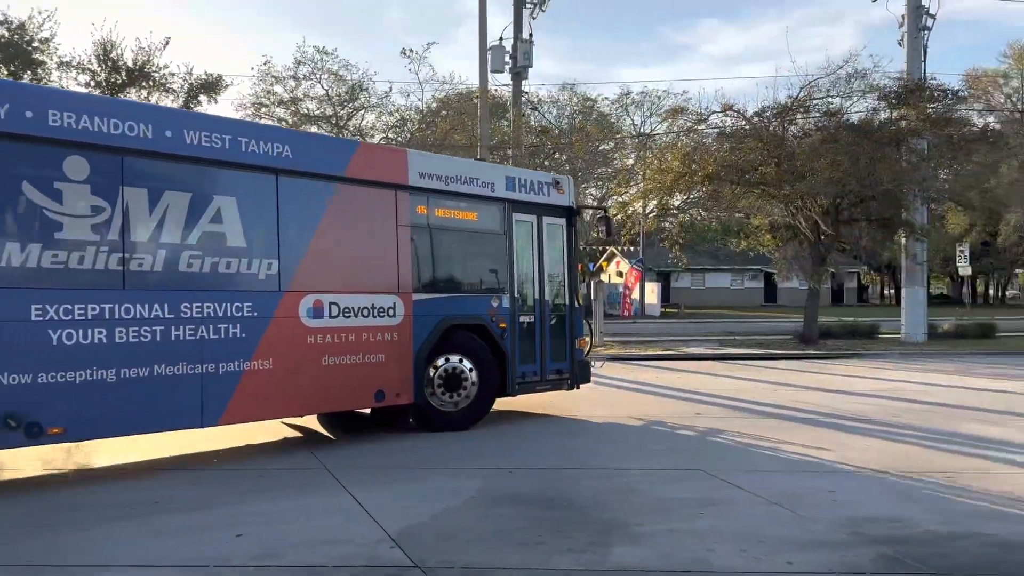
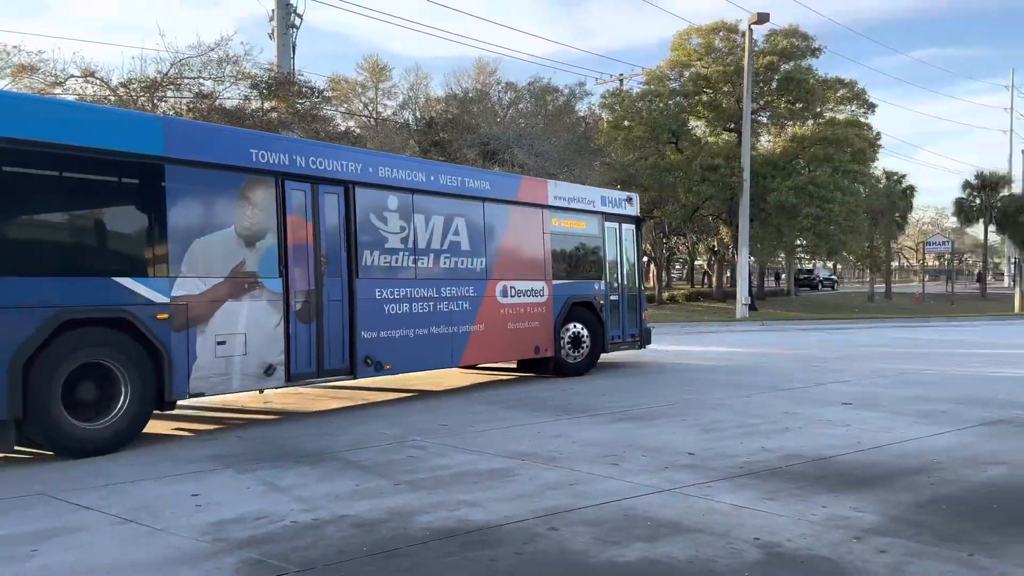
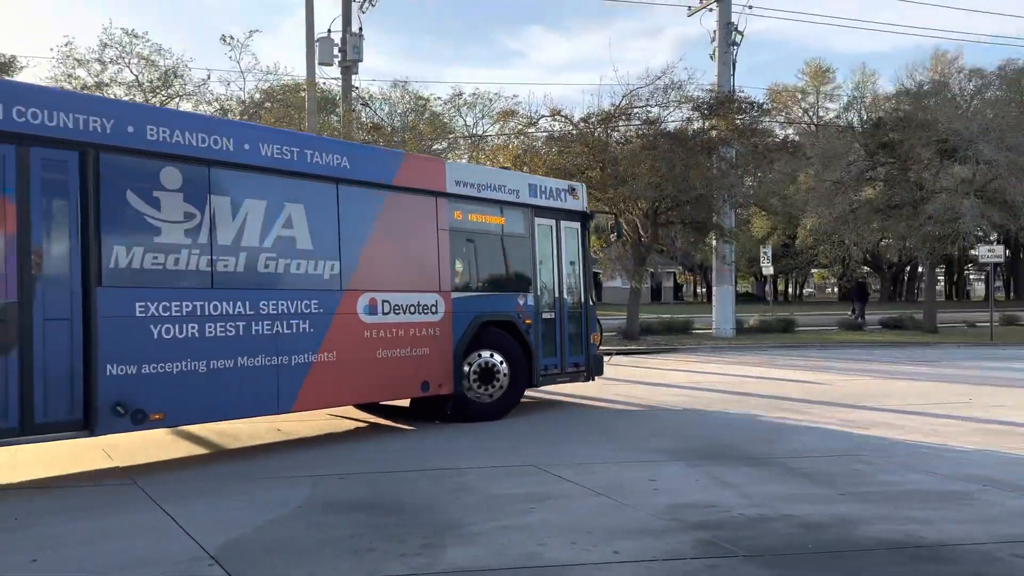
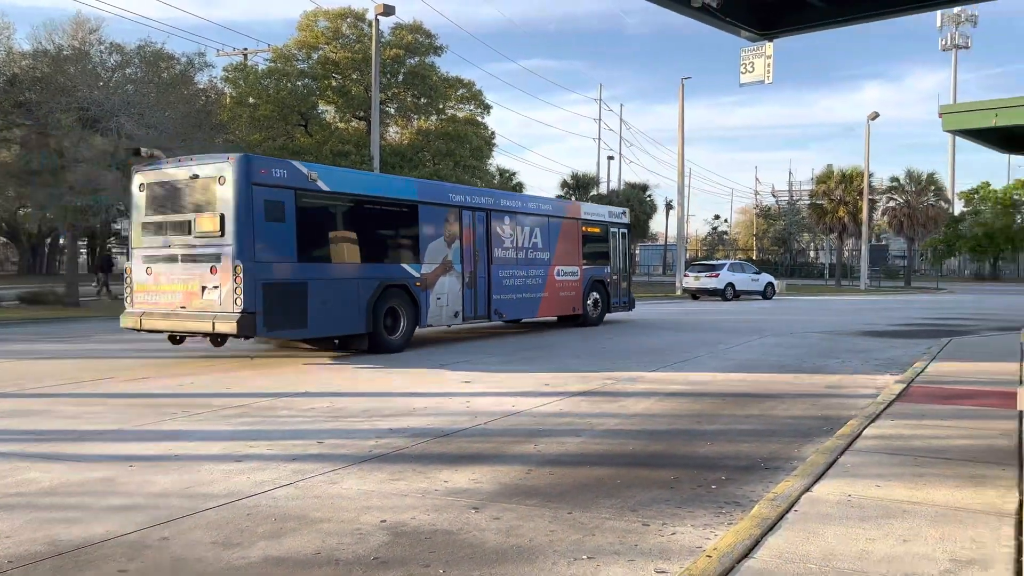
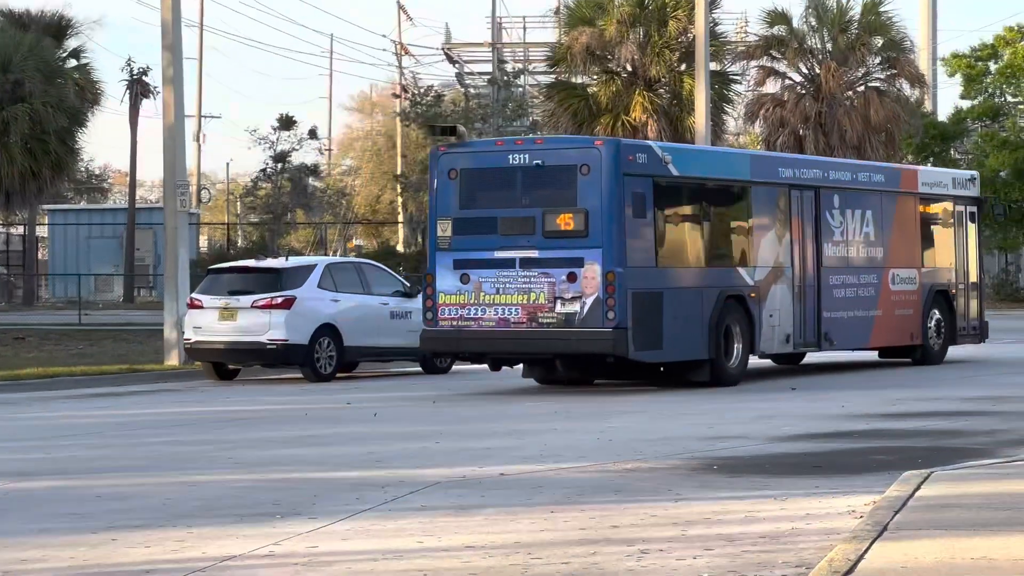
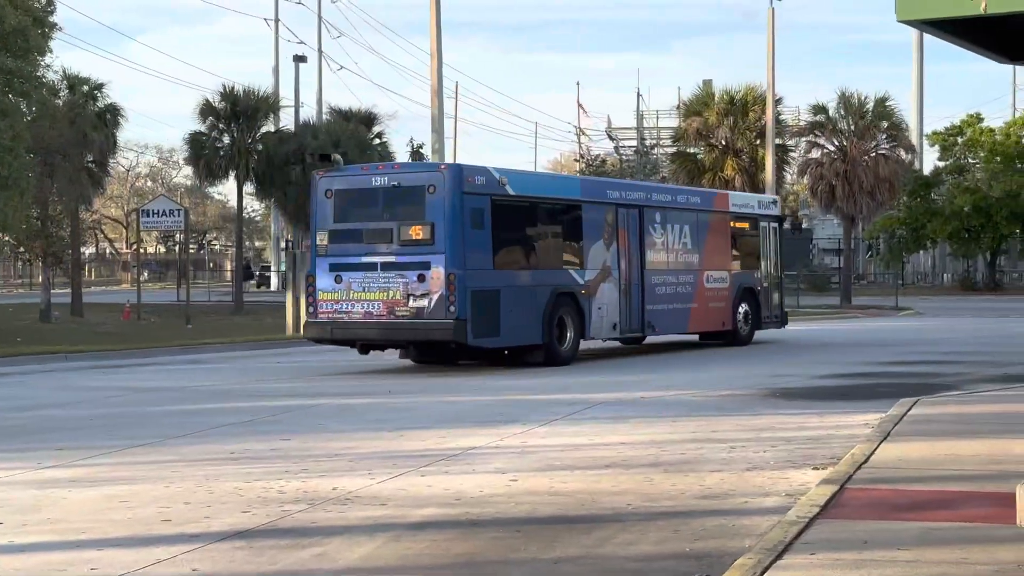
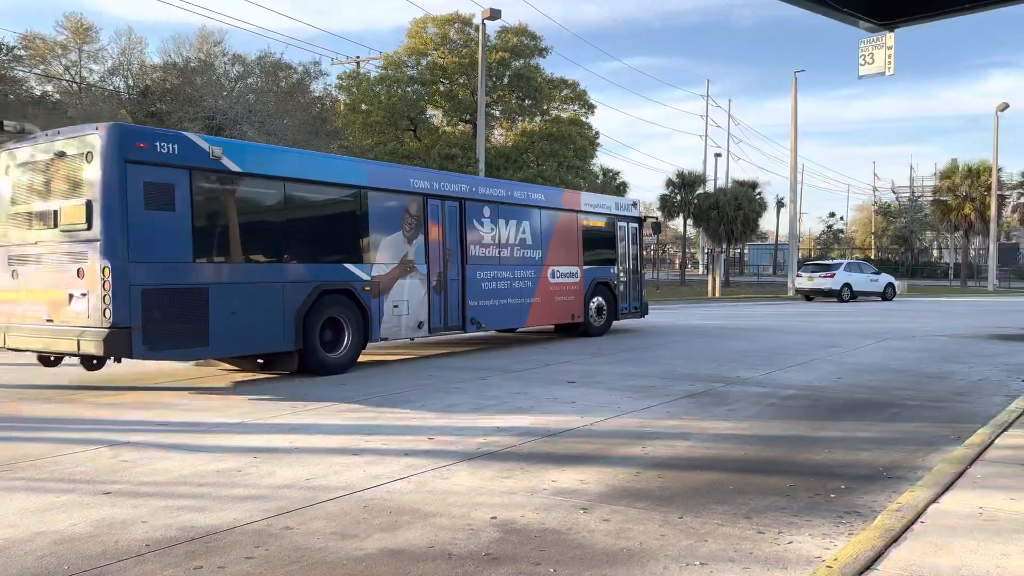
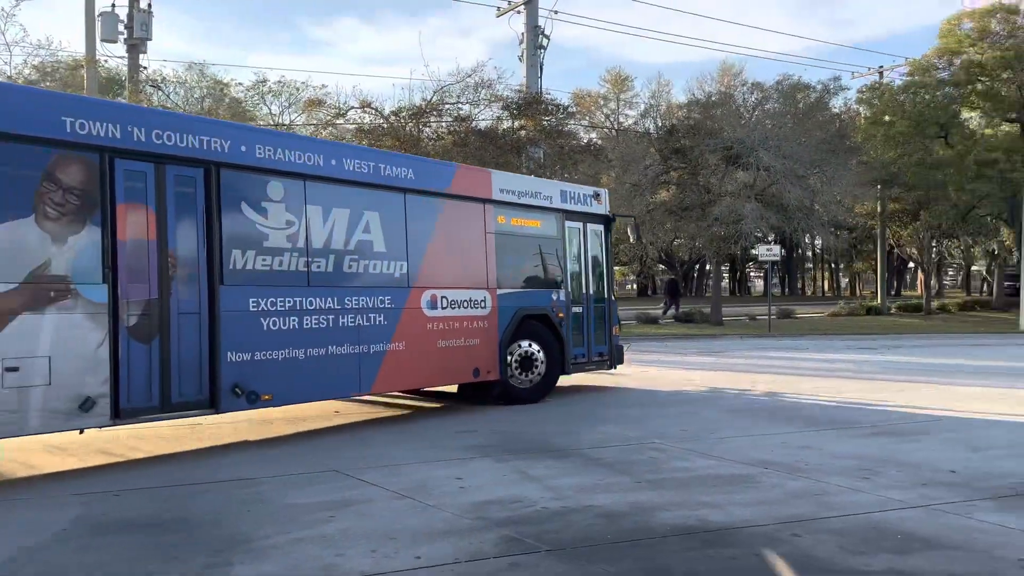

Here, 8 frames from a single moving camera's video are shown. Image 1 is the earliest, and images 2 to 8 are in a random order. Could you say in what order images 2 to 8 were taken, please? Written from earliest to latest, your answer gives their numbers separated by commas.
3, 8, 2, 7, 4, 6, 5
